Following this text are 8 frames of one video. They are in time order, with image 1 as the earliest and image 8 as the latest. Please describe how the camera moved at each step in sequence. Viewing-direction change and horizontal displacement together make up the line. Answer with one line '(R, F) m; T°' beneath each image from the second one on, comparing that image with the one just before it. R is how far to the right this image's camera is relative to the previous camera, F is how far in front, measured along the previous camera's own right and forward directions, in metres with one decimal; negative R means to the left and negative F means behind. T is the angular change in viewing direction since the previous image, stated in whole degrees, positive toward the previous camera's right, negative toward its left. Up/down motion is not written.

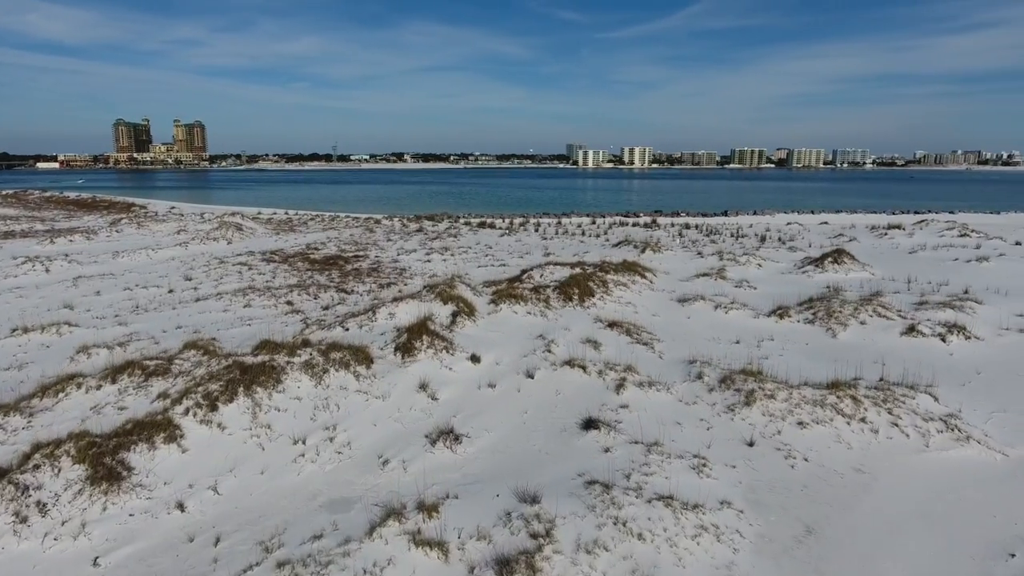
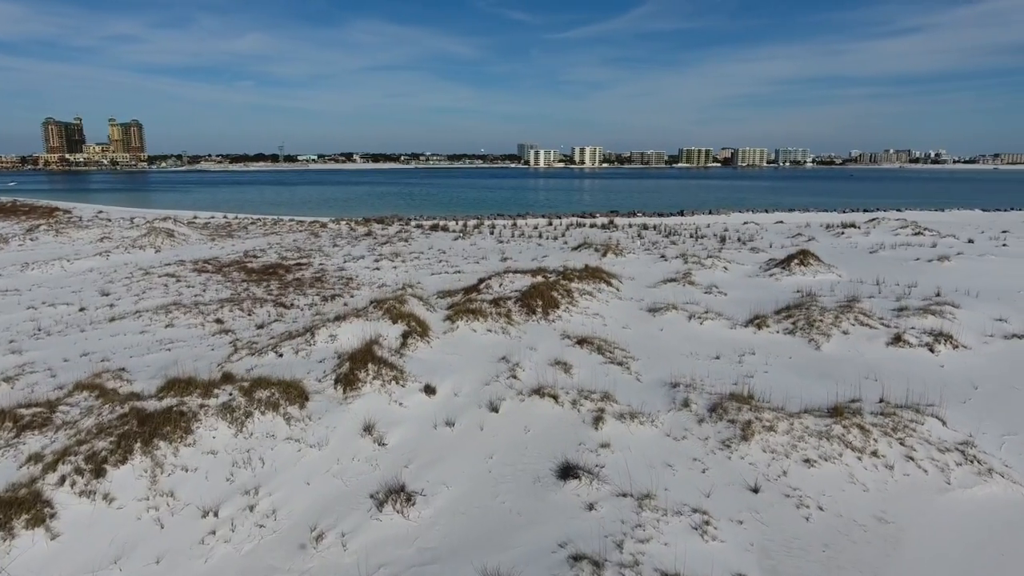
(-0.1, +0.9) m; +4°
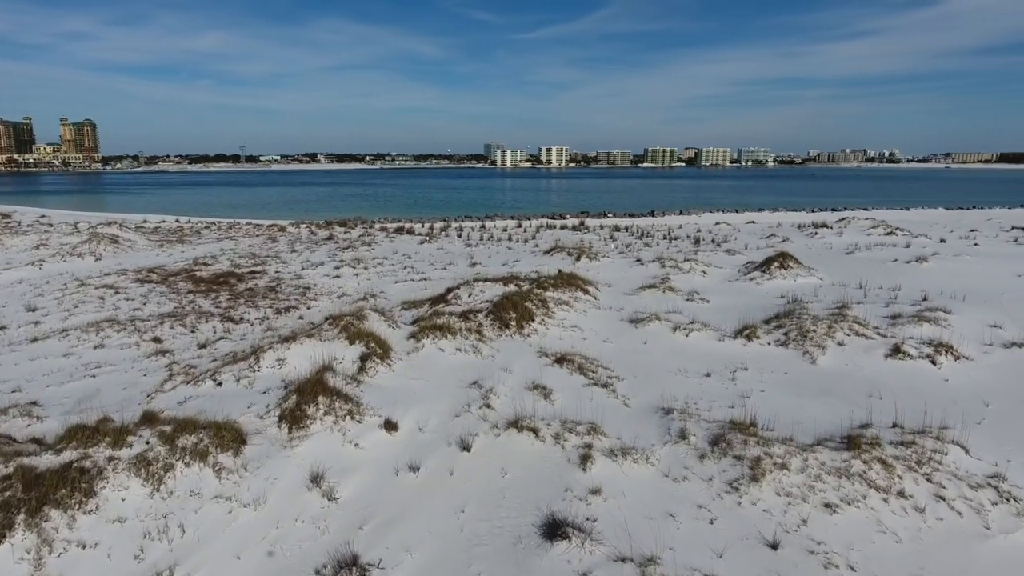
(0.0, +0.8) m; +3°
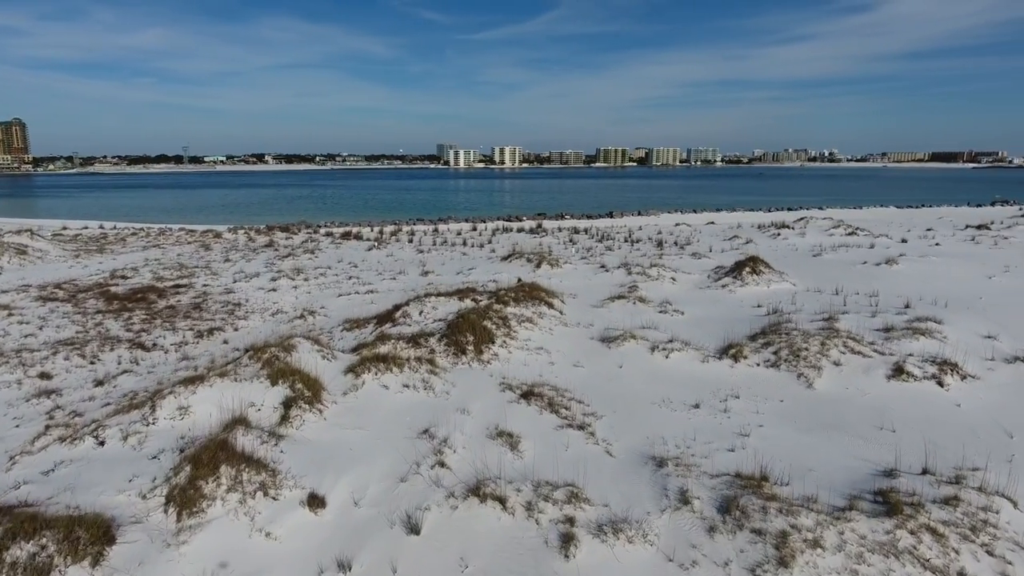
(0.0, +1.1) m; +4°
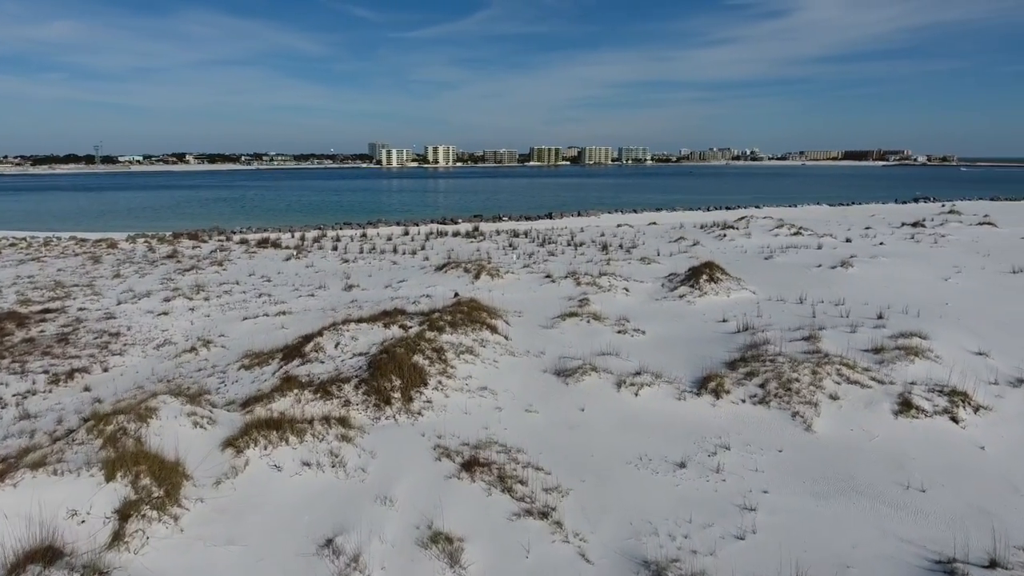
(0.0, +1.4) m; +6°
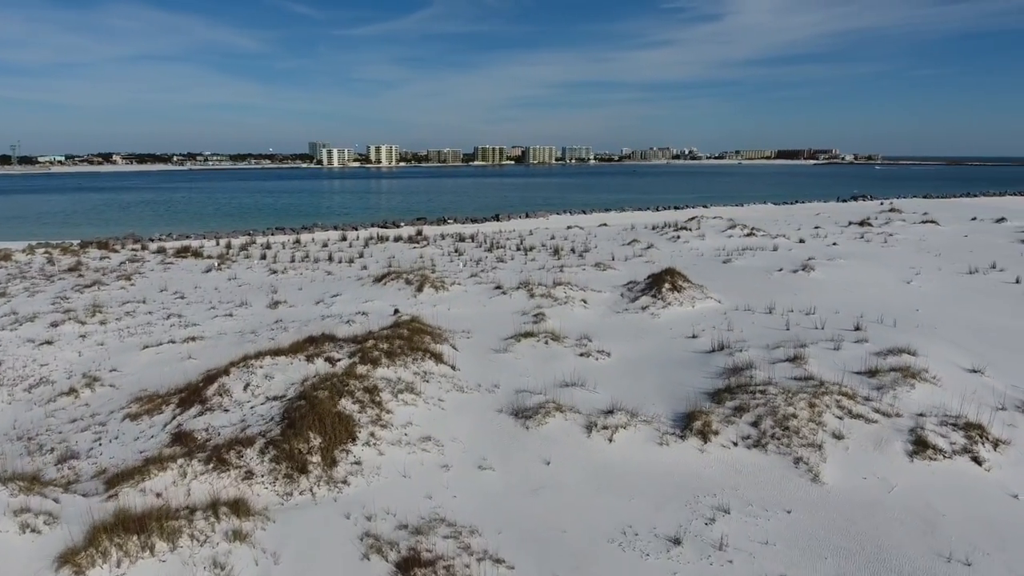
(0.0, +1.1) m; +5°
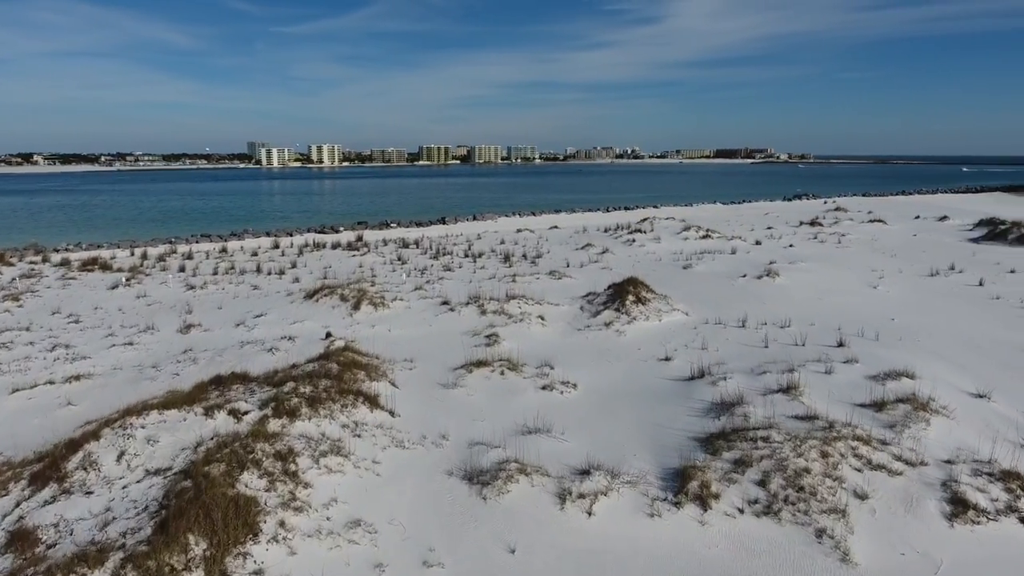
(0.0, +1.1) m; +5°
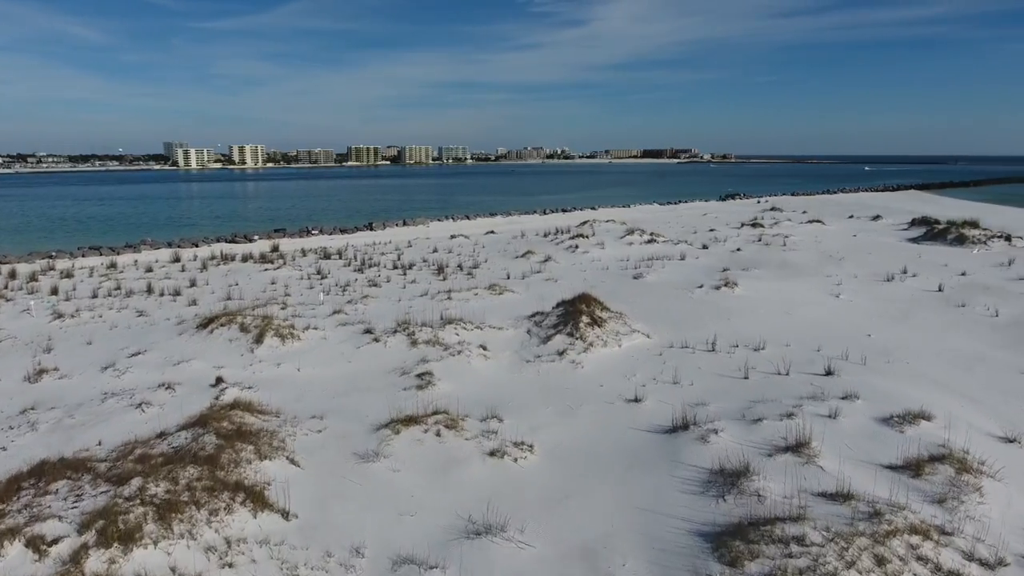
(0.0, +1.5) m; +6°
